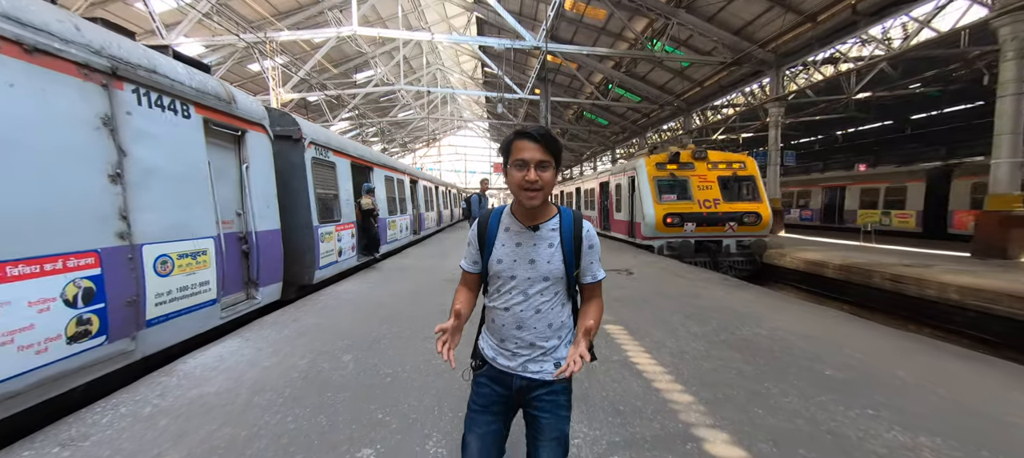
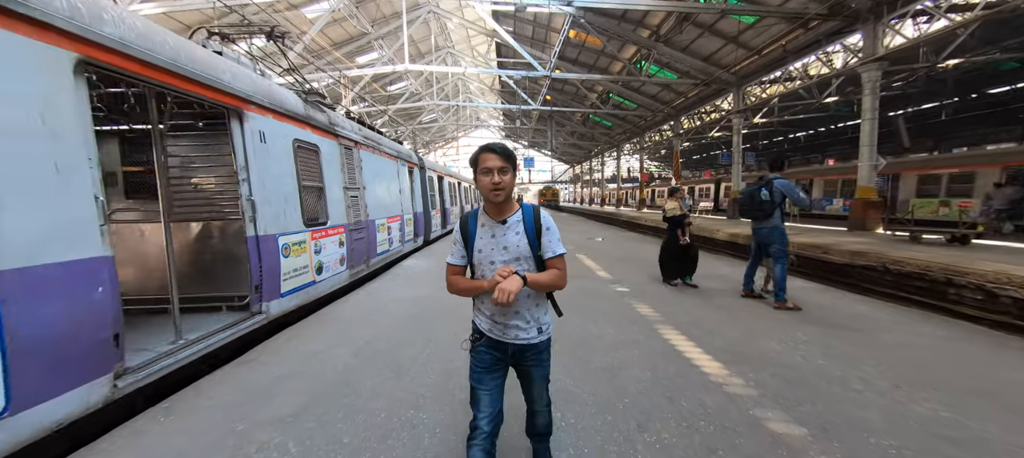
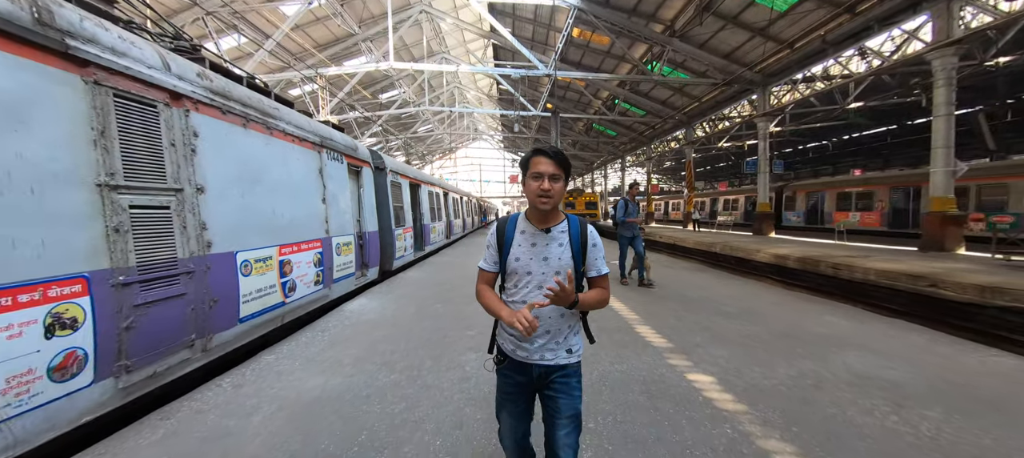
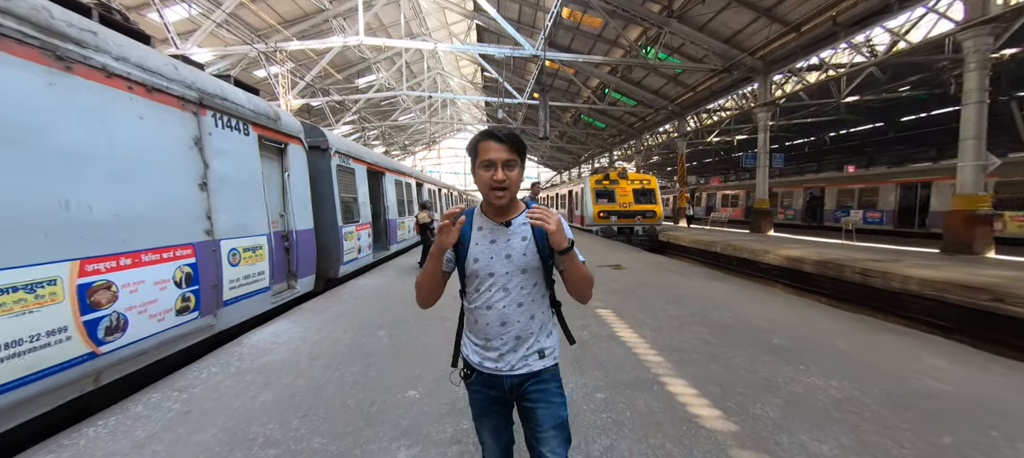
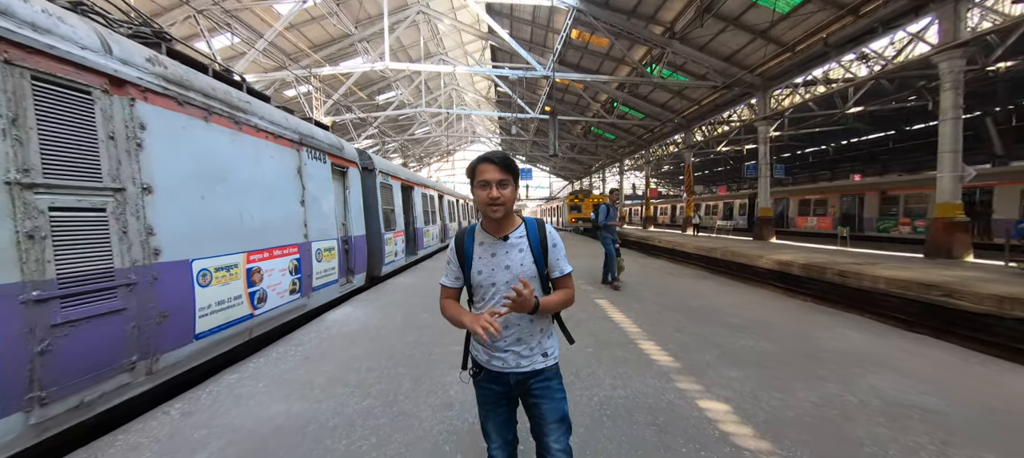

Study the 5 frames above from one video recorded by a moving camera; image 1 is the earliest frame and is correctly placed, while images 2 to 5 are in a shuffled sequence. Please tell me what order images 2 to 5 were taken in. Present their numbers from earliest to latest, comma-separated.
4, 5, 3, 2
